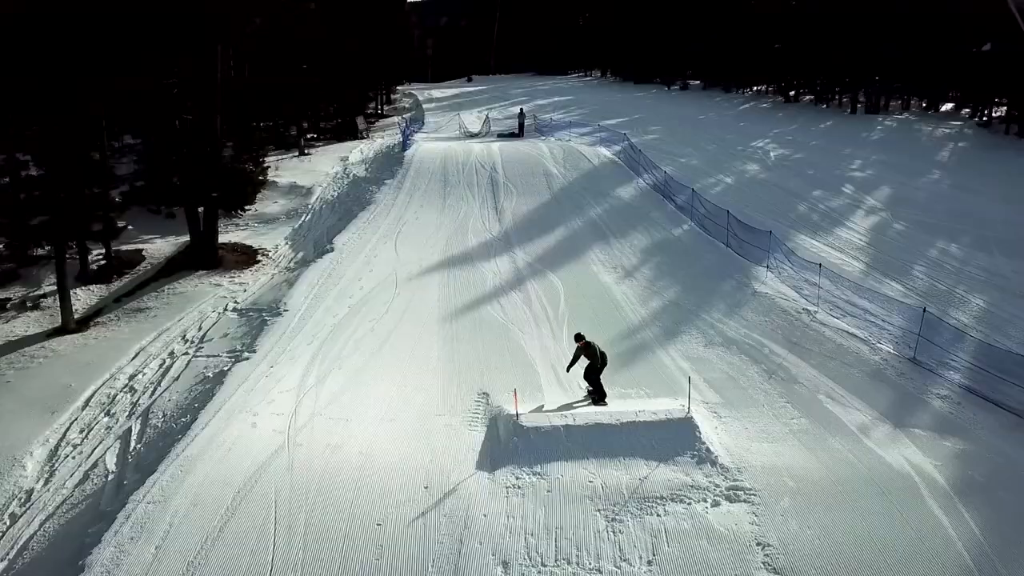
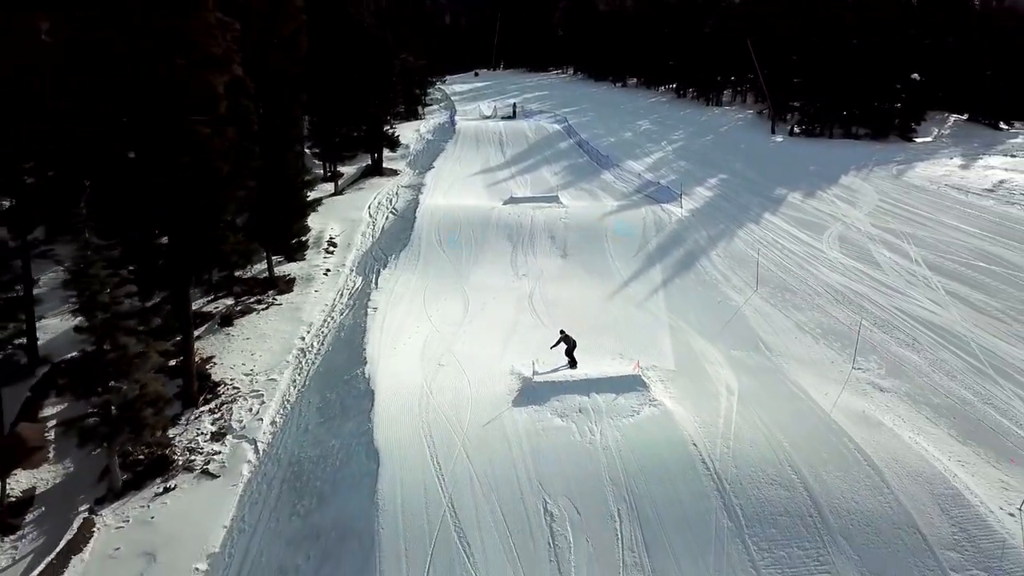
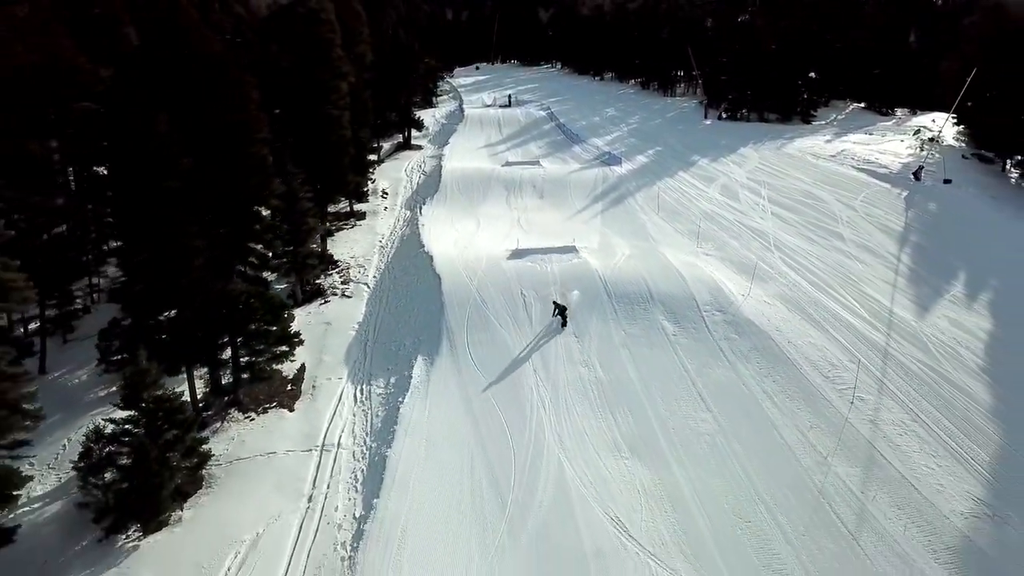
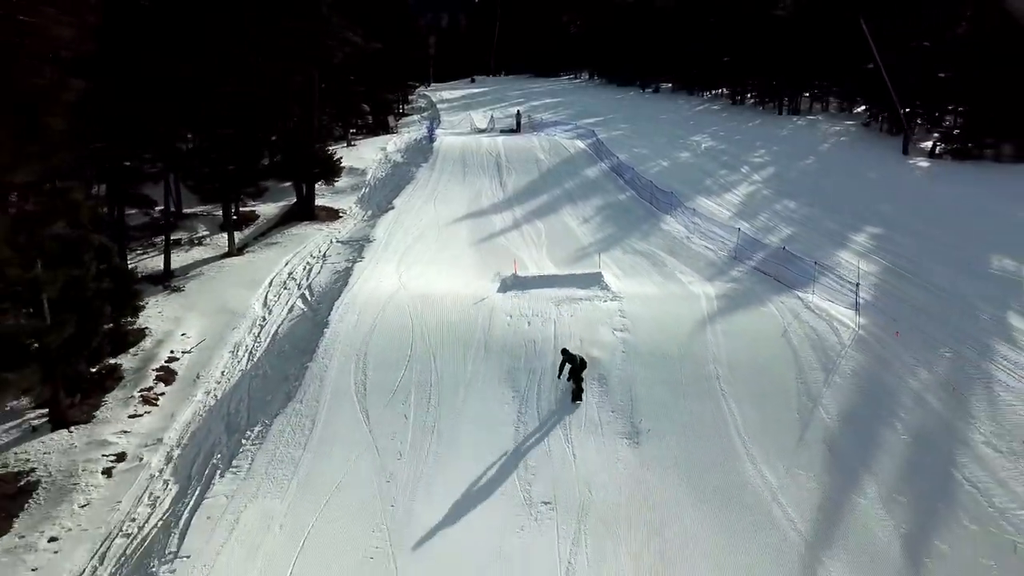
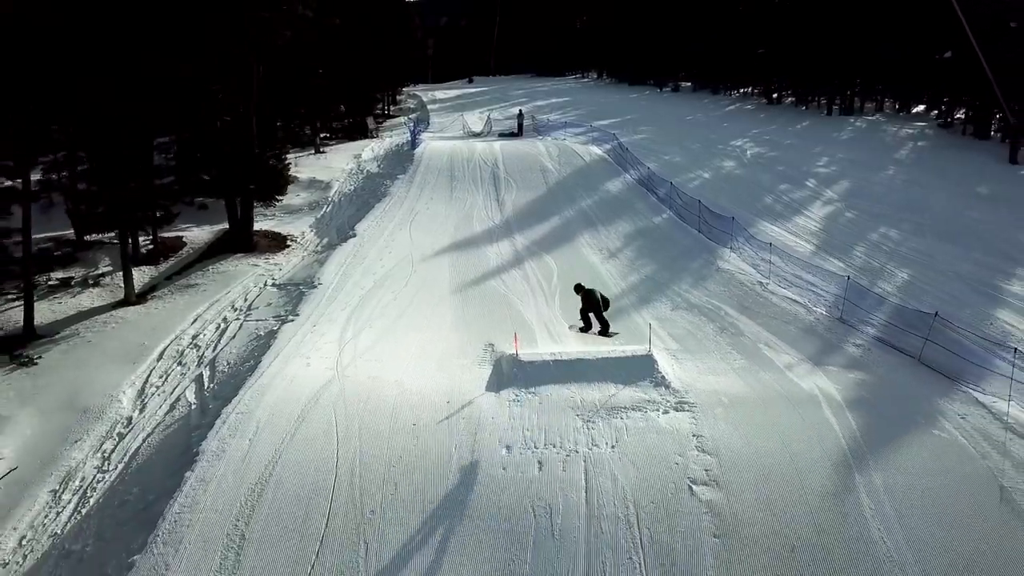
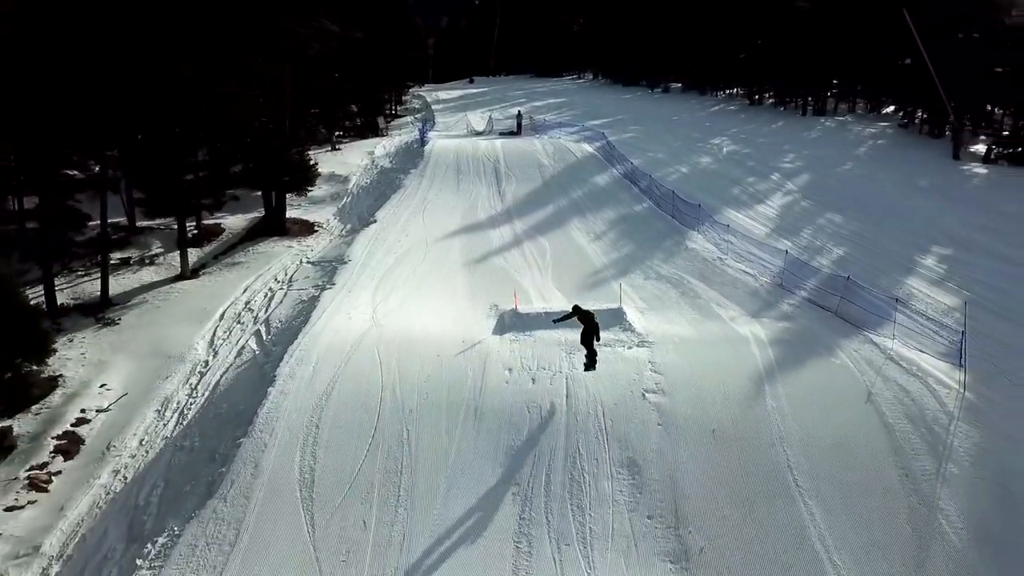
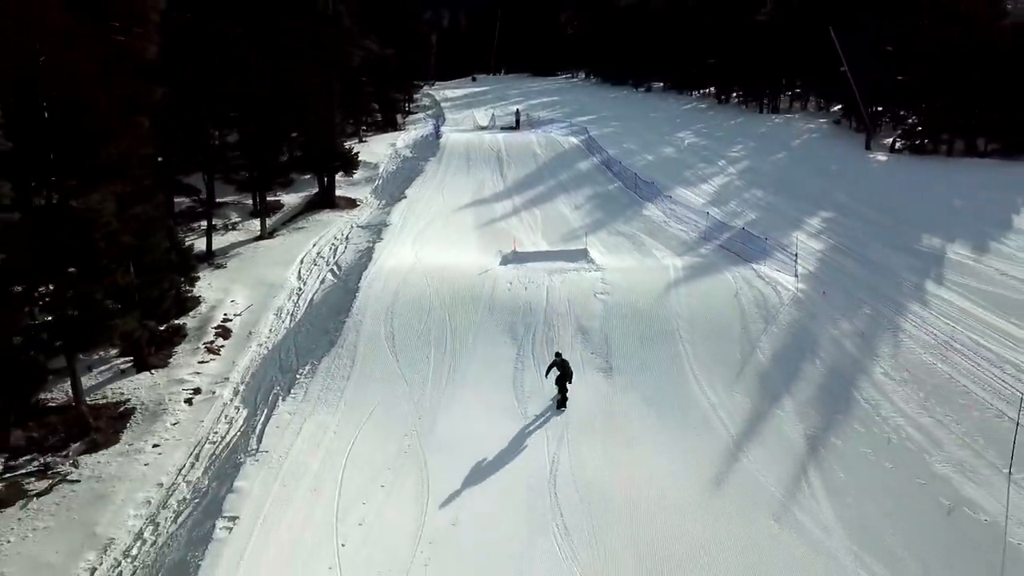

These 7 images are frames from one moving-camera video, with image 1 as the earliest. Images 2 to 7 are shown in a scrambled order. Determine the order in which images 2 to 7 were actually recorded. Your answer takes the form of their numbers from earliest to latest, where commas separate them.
5, 6, 4, 7, 2, 3
